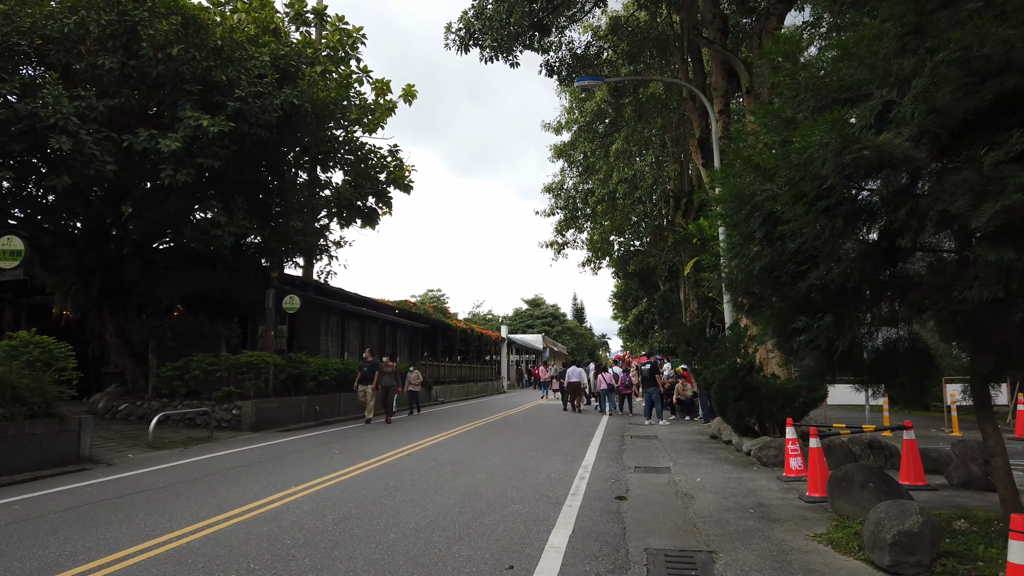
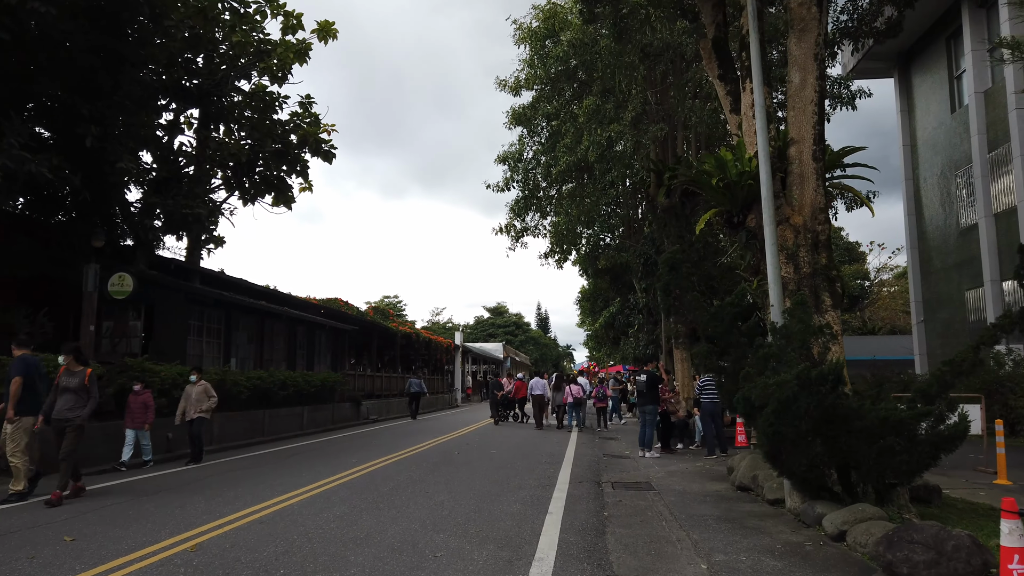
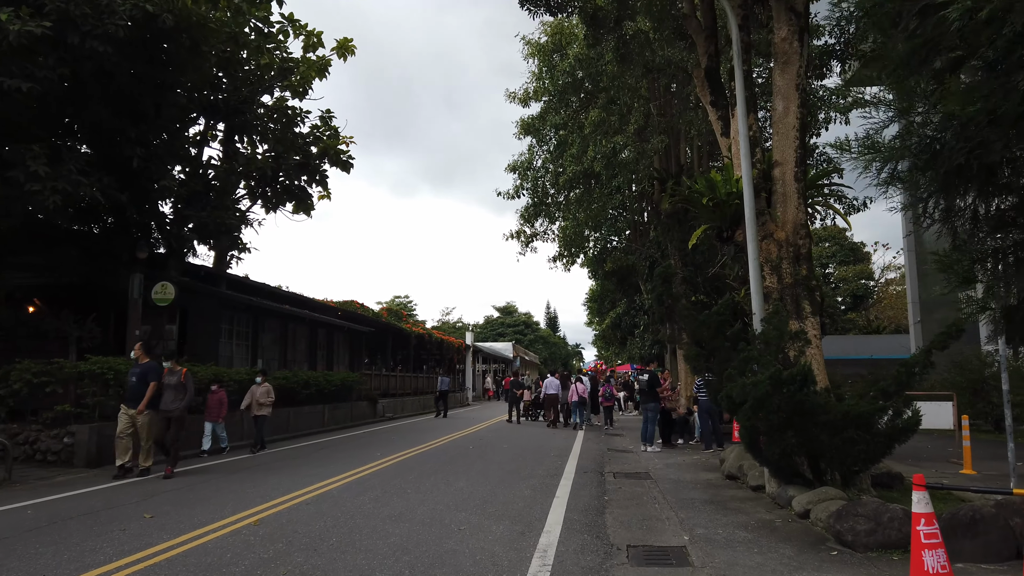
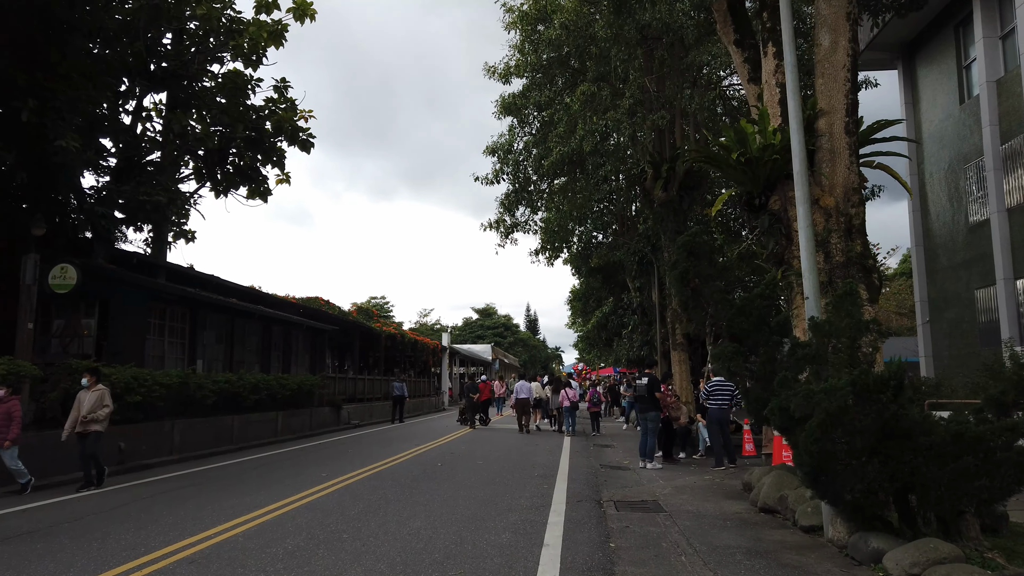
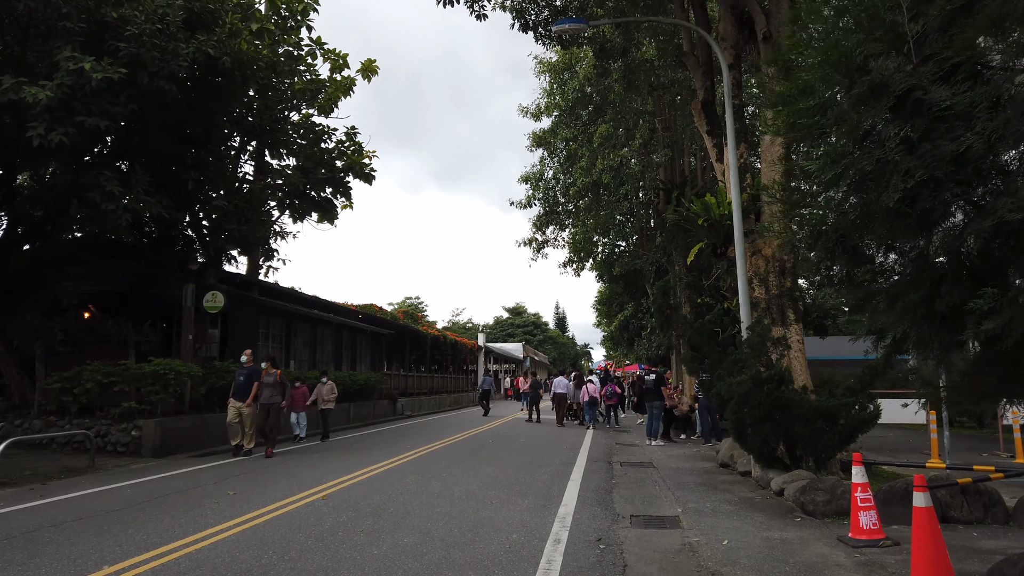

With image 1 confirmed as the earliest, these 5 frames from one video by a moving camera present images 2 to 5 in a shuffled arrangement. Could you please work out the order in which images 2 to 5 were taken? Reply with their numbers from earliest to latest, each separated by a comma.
5, 3, 2, 4
